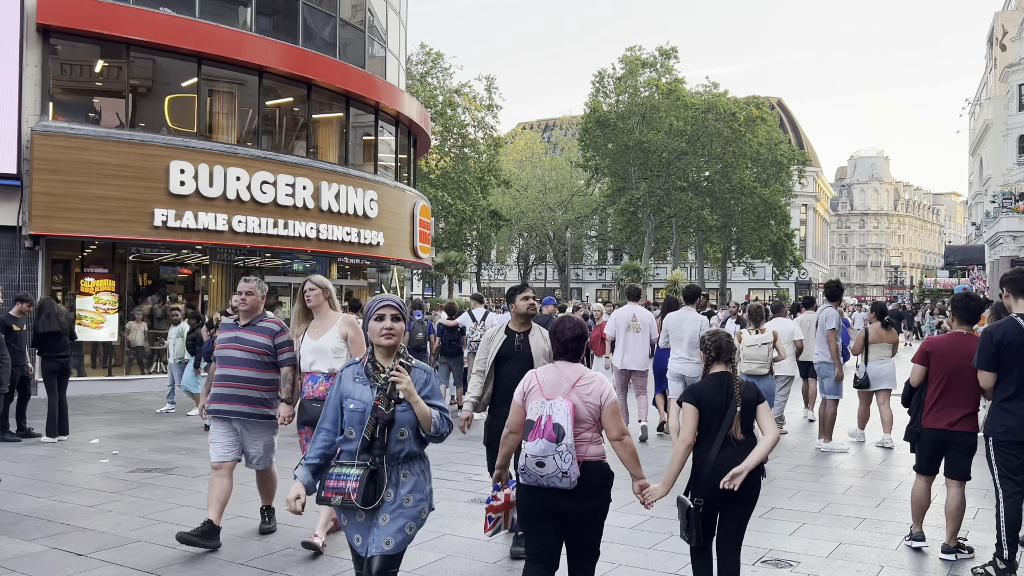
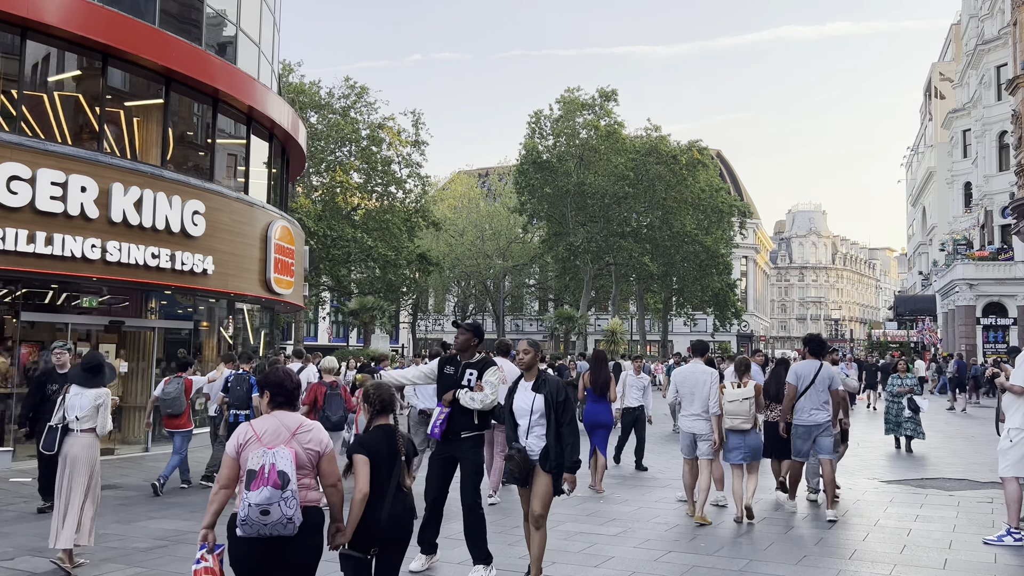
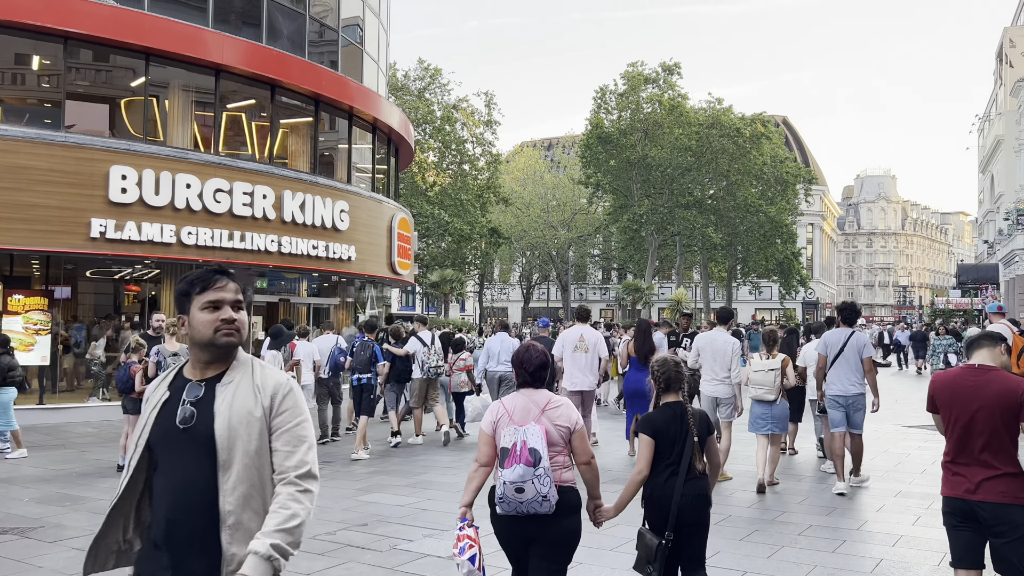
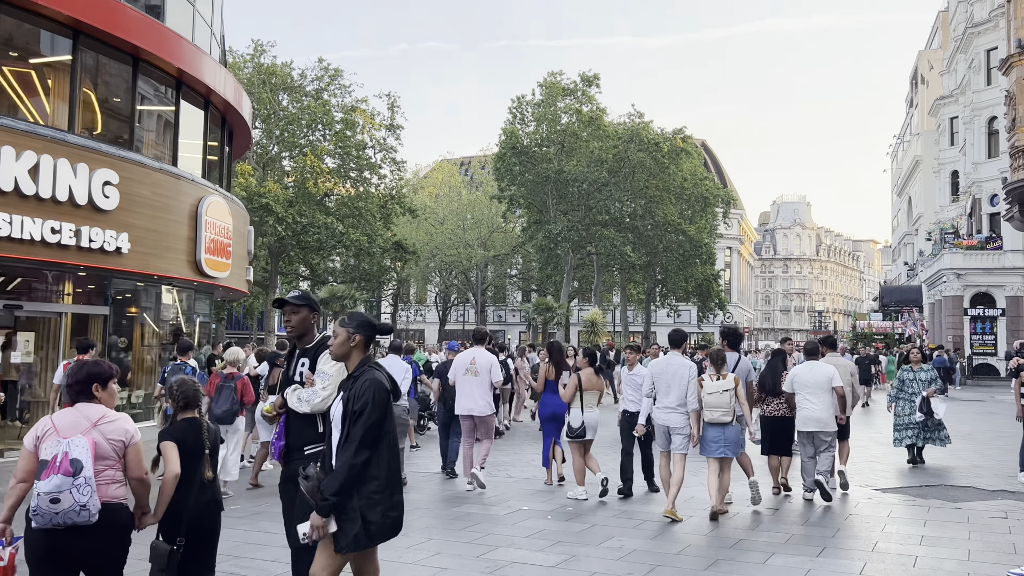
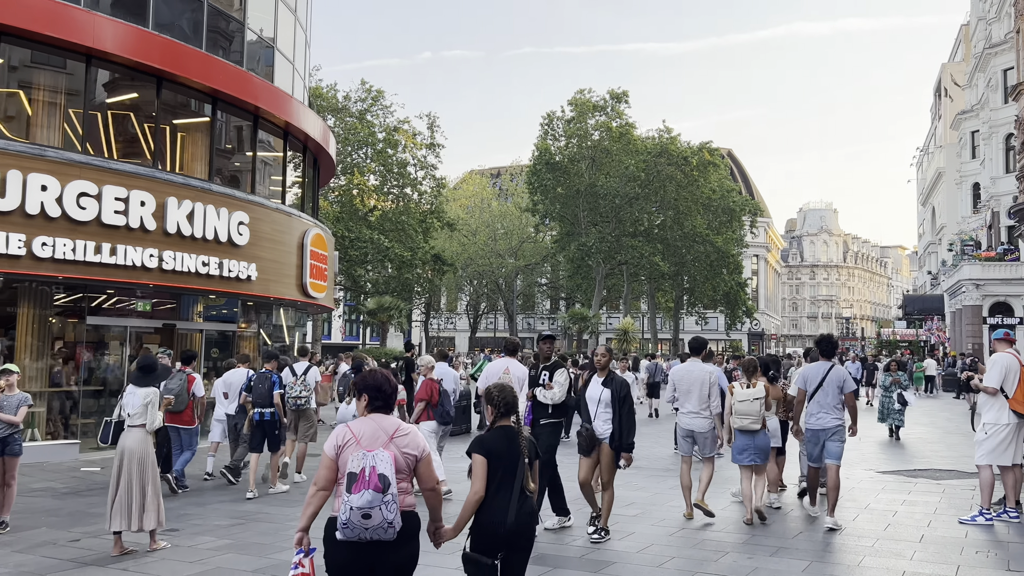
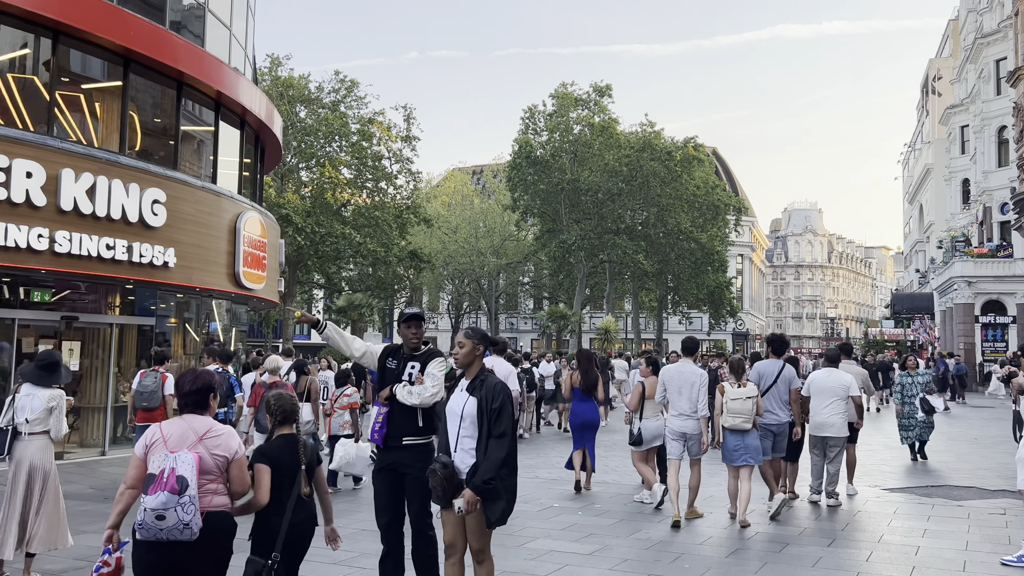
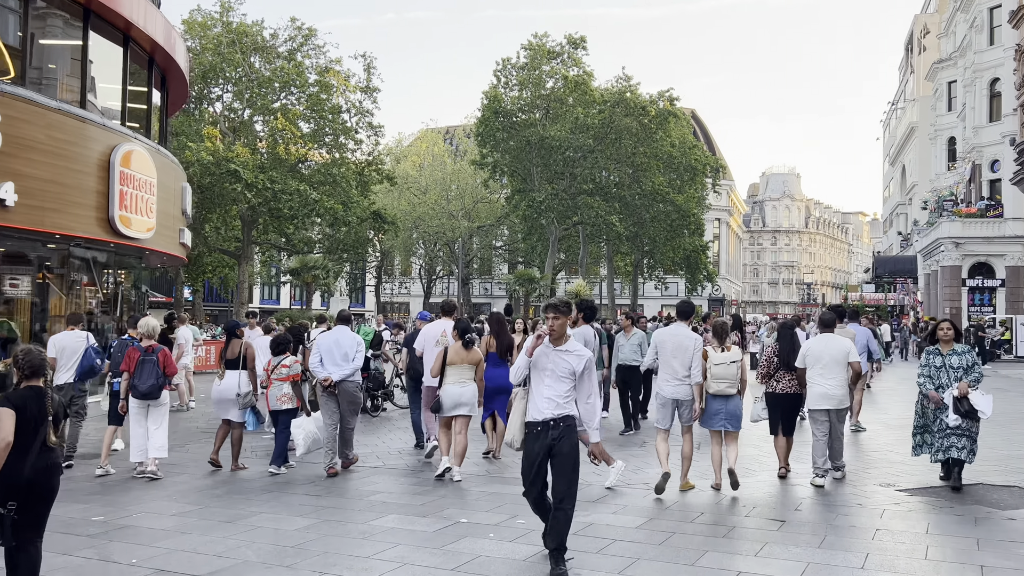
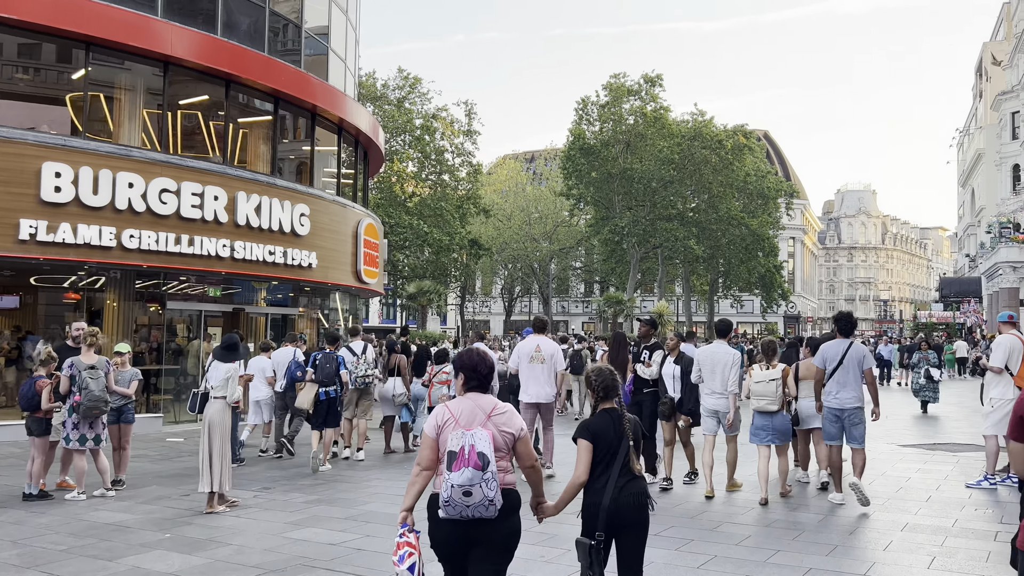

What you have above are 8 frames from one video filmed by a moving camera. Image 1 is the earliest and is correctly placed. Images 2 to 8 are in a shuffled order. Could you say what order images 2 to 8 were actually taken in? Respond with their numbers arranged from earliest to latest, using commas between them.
3, 8, 5, 2, 6, 4, 7
